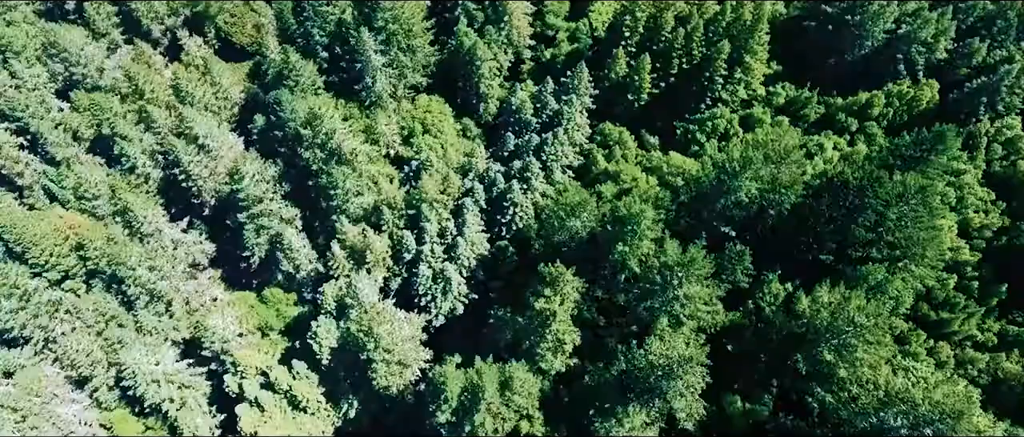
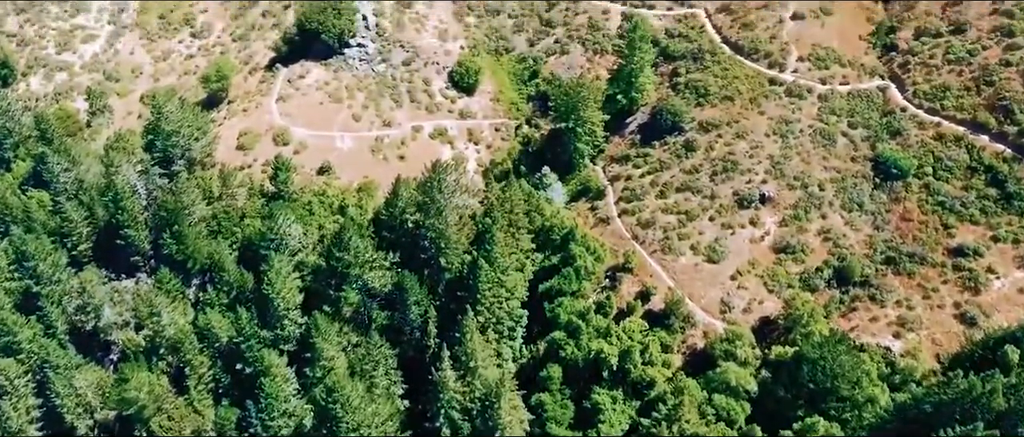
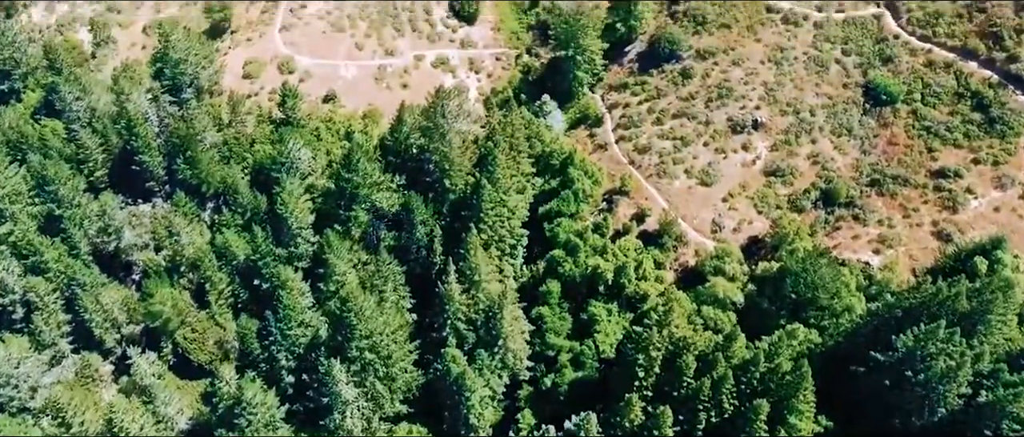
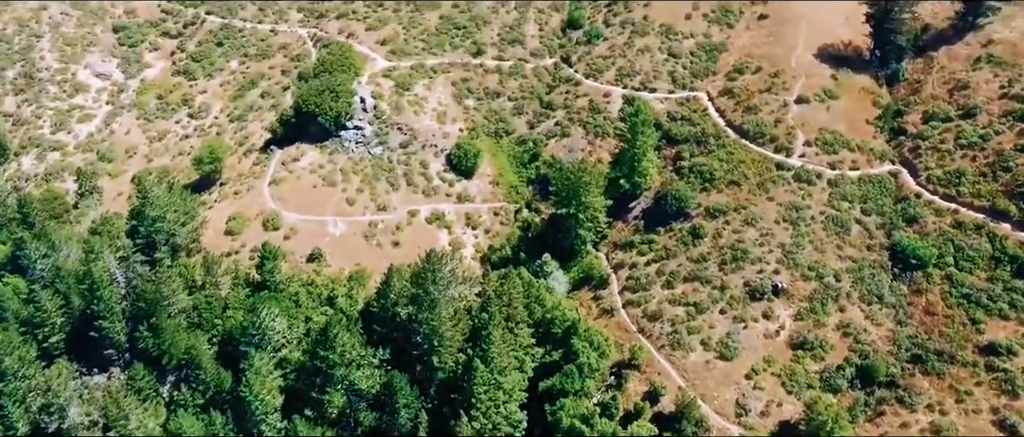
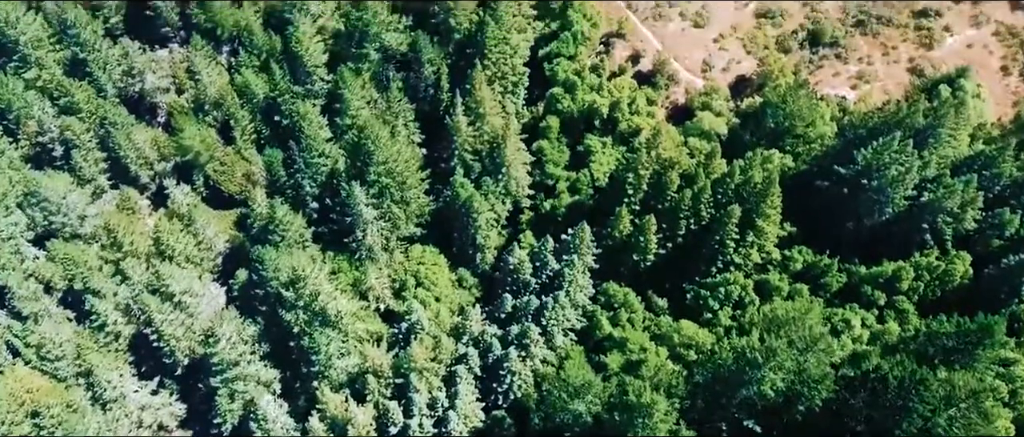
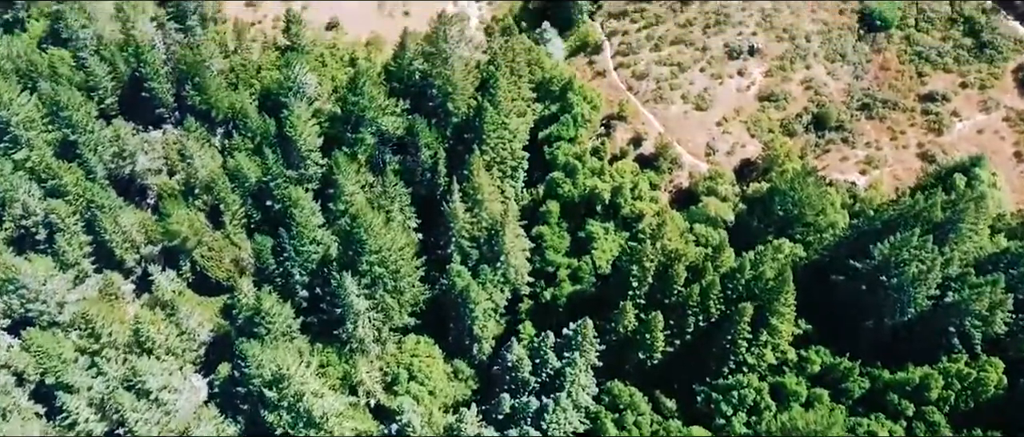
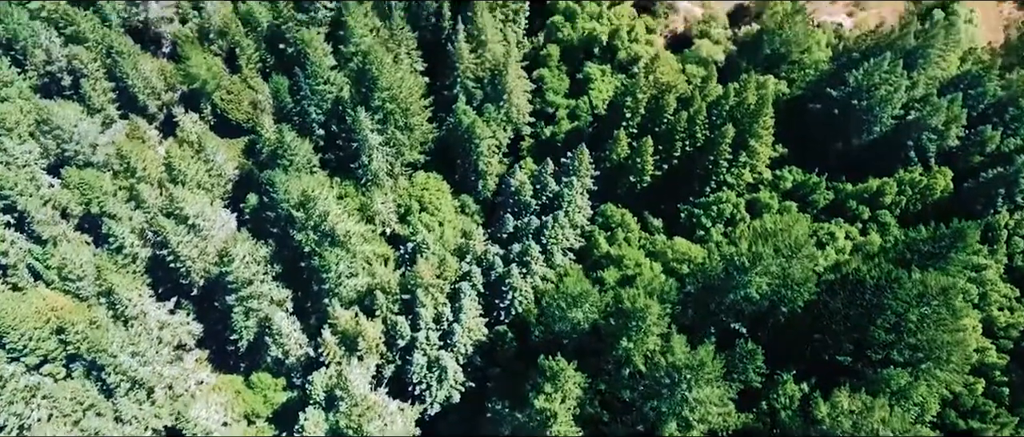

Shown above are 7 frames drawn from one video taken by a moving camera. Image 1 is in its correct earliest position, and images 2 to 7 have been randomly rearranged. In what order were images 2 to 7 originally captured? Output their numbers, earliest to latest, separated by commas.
7, 5, 6, 3, 2, 4
